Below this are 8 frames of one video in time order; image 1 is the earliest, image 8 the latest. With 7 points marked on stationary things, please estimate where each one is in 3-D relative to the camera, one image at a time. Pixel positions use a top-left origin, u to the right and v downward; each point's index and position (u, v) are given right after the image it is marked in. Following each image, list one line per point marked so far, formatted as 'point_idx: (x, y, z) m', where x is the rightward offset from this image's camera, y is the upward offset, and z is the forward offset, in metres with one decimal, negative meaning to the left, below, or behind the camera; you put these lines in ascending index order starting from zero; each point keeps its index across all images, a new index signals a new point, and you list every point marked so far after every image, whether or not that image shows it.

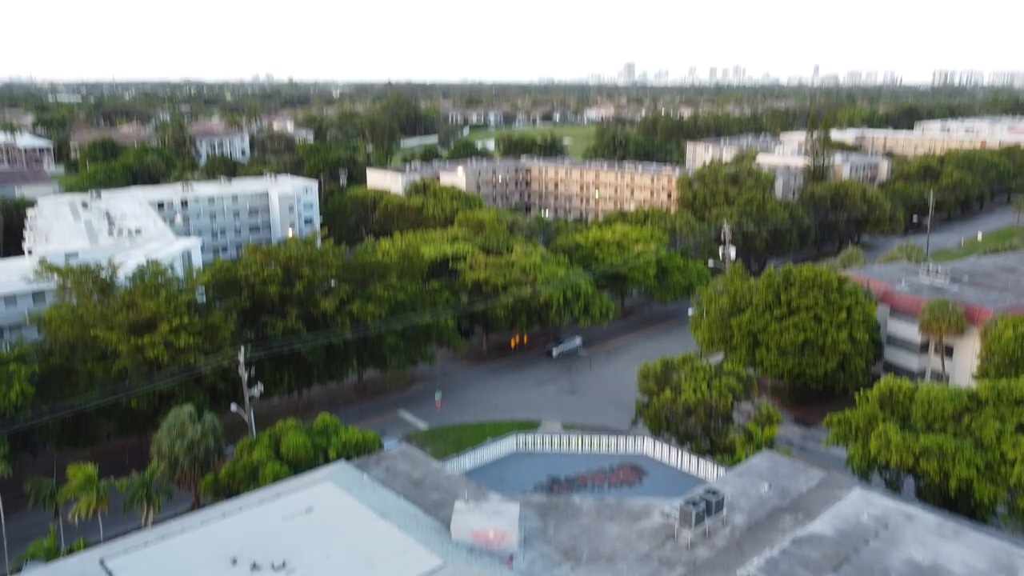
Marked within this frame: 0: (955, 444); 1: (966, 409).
0: (+8.7, -3.1, +13.9) m
1: (+9.6, -2.5, +14.9) m
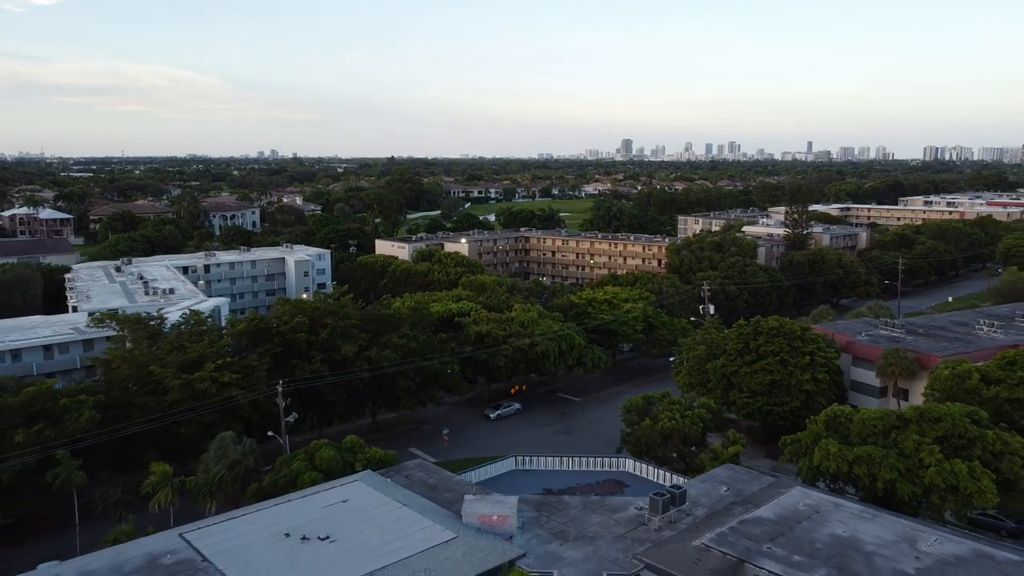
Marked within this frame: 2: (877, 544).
0: (+8.7, -3.9, +16.6) m
1: (+9.6, -3.5, +17.6) m
2: (+7.0, -4.9, +13.4) m
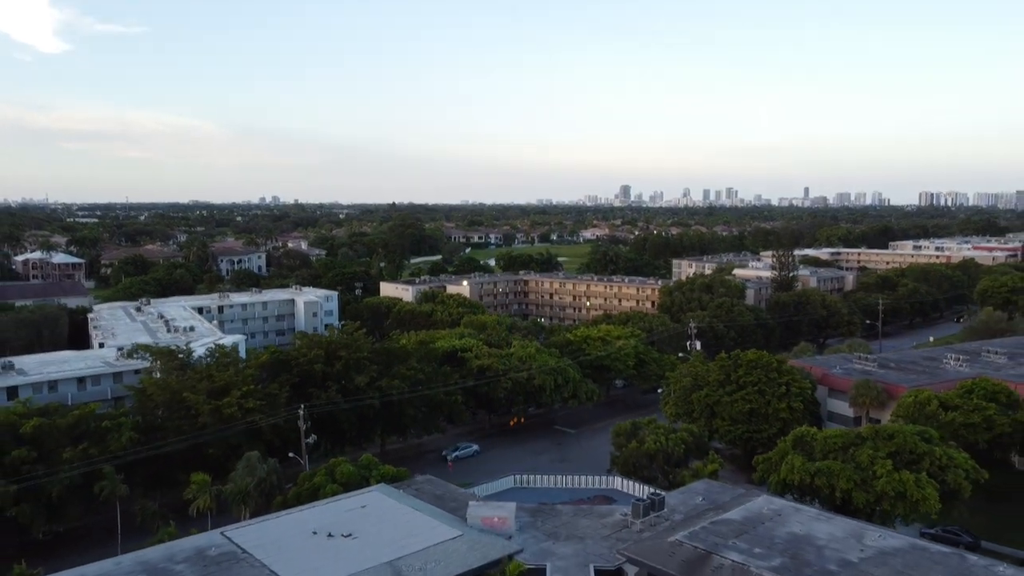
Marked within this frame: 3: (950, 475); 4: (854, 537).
0: (+8.6, -4.7, +18.6) m
1: (+9.5, -4.4, +19.7) m
2: (+7.0, -5.5, +15.3) m
3: (+12.0, -5.2, +19.6) m
4: (+7.6, -5.5, +15.6) m
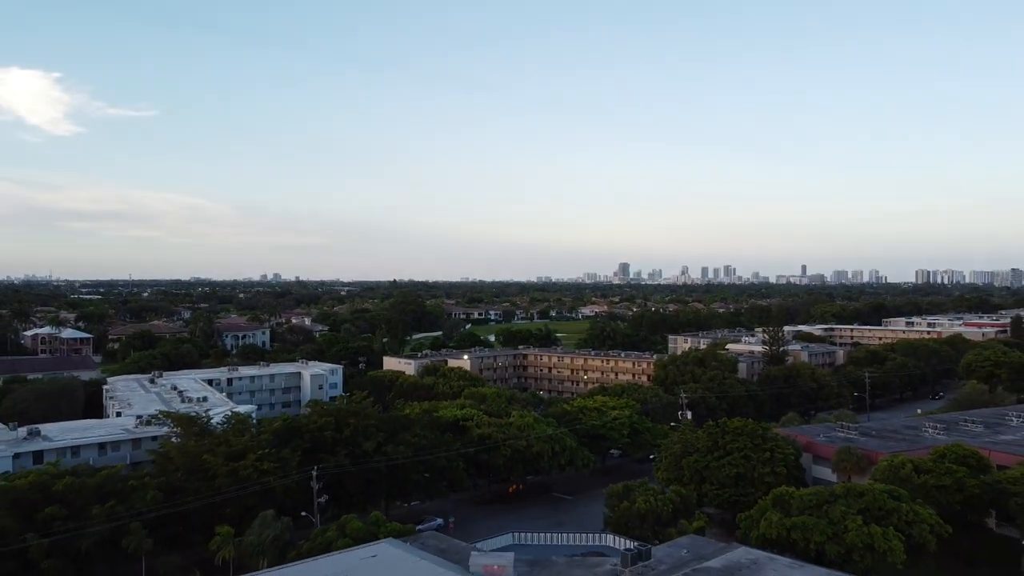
0: (+8.6, -6.7, +20.1) m
1: (+9.5, -6.4, +21.2) m
2: (+6.9, -7.1, +16.8) m
3: (+12.0, -7.3, +21.0) m
4: (+7.6, -7.1, +17.0) m
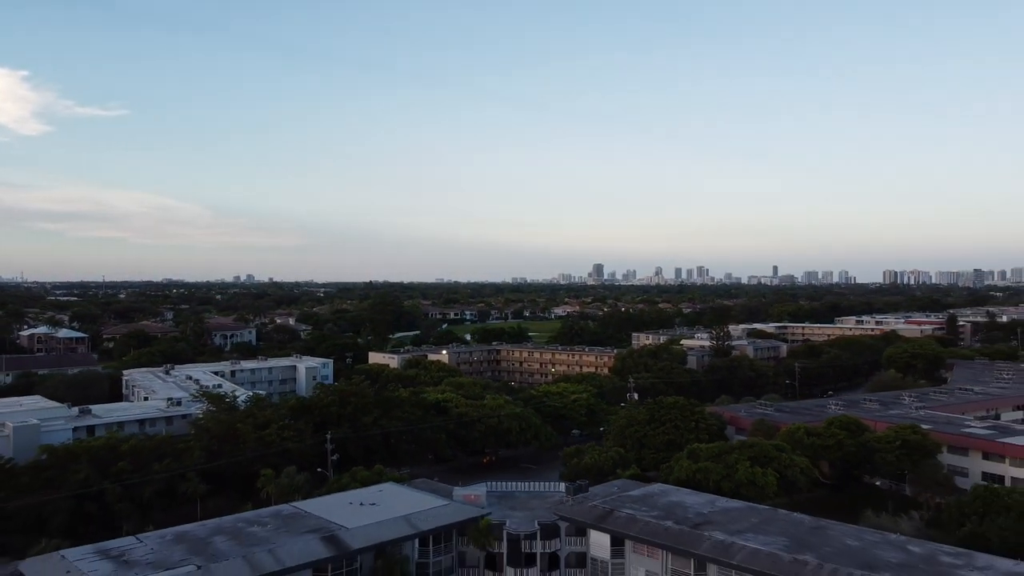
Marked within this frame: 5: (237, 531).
0: (+7.6, -6.7, +26.6) m
1: (+8.5, -6.5, +27.7) m
2: (+6.0, -7.1, +23.2) m
3: (+10.9, -7.3, +27.7) m
4: (+6.7, -7.2, +23.5) m
5: (-7.5, -6.7, +19.2) m
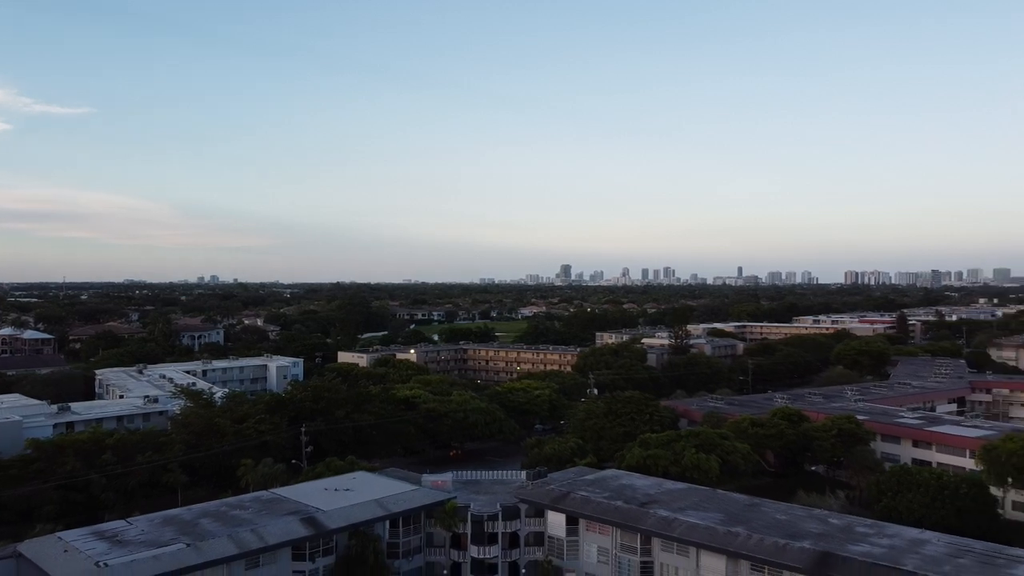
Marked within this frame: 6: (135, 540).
0: (+6.1, -6.8, +28.9) m
1: (+7.0, -6.5, +30.1) m
2: (+4.7, -7.2, +25.5) m
3: (+9.4, -7.4, +30.1) m
4: (+5.3, -7.2, +25.8) m
5: (-8.6, -6.7, +20.9) m
6: (-9.7, -6.5, +18.2) m
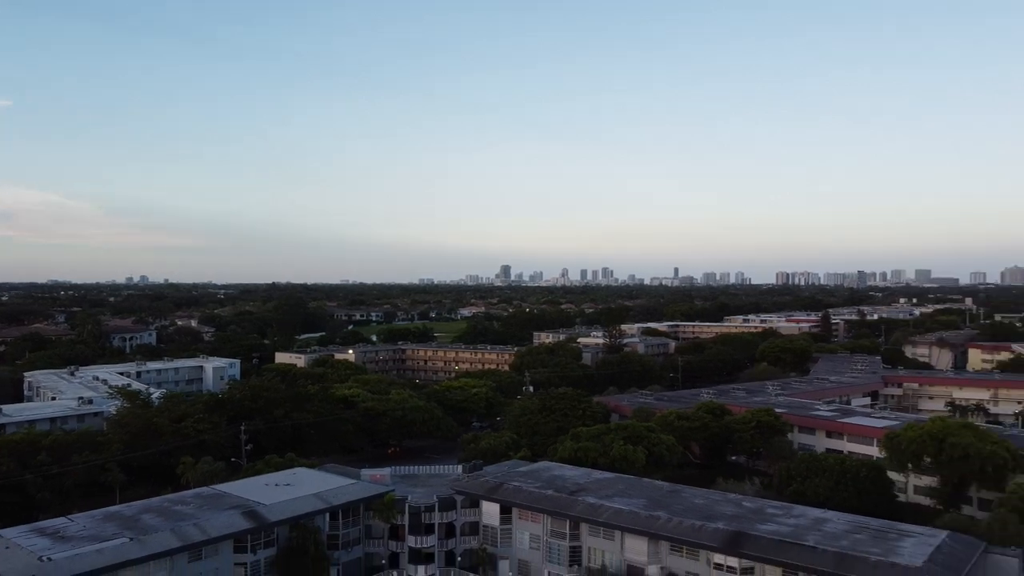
0: (+3.4, -6.8, +30.6) m
1: (+4.2, -6.6, +31.8) m
2: (+2.3, -7.2, +27.0) m
3: (+6.6, -7.4, +32.0) m
4: (+2.9, -7.3, +27.3) m
5: (-10.6, -6.7, +21.3) m
6: (-11.5, -6.5, +18.6) m
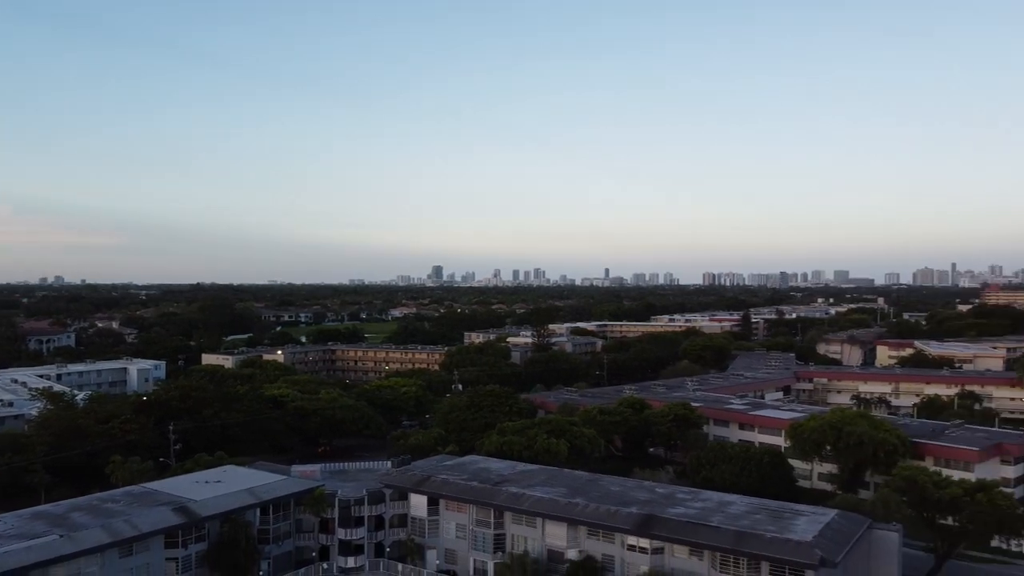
0: (+0.2, -6.9, +32.1) m
1: (+0.8, -6.6, +33.4) m
2: (-0.6, -7.3, +28.4) m
3: (+3.2, -7.5, +33.8) m
4: (0.0, -7.3, +28.8) m
5: (-12.9, -6.8, +21.6) m
6: (-13.6, -6.6, +18.7) m
